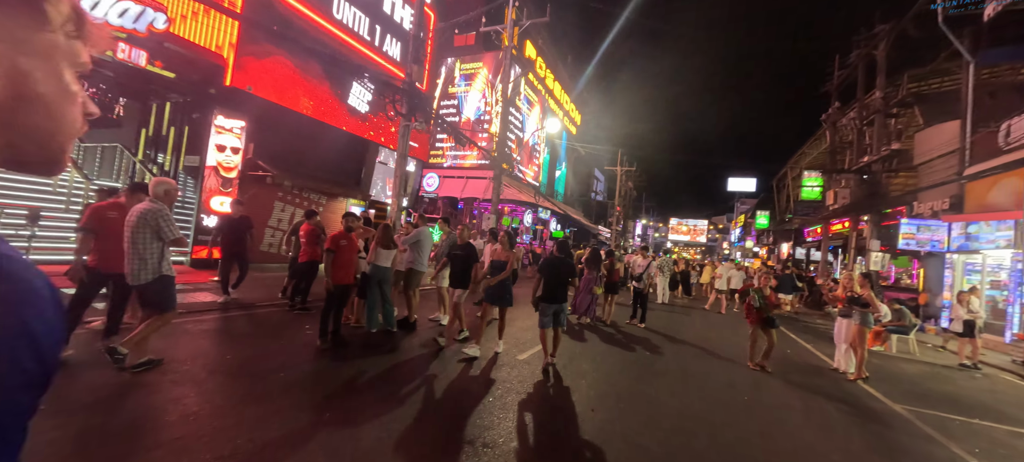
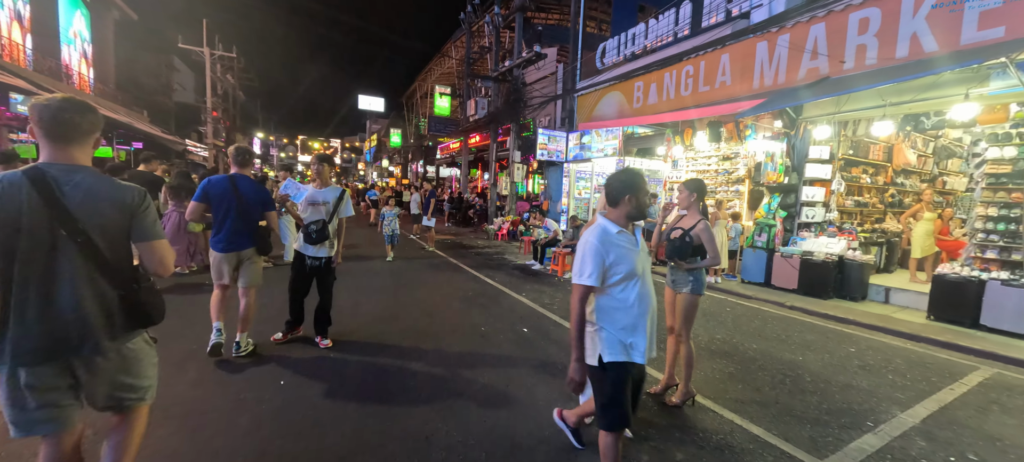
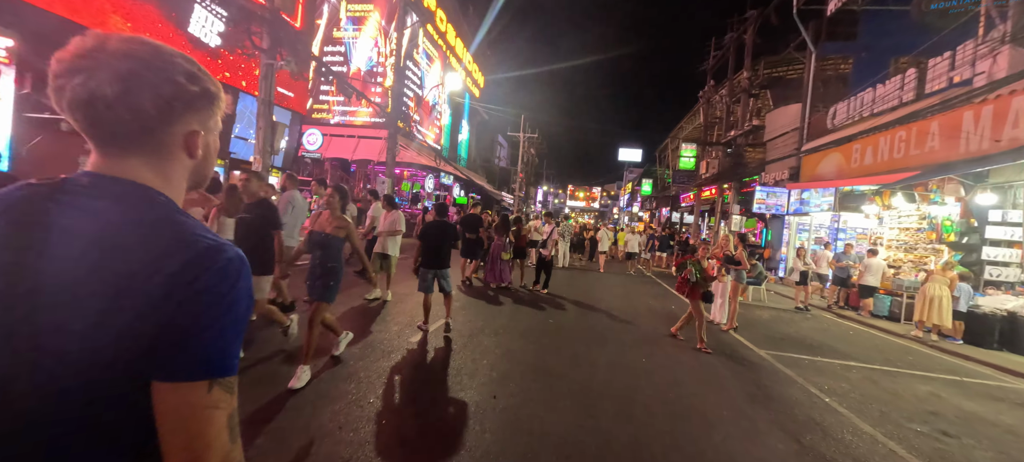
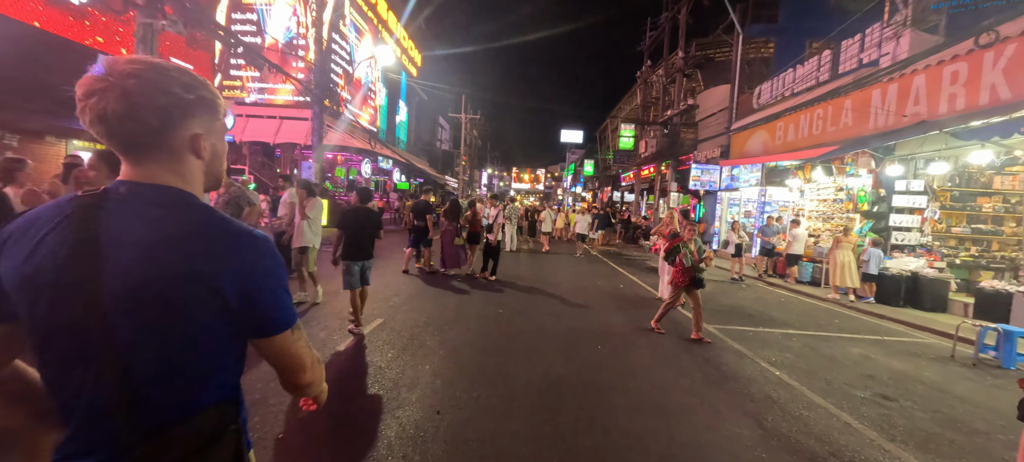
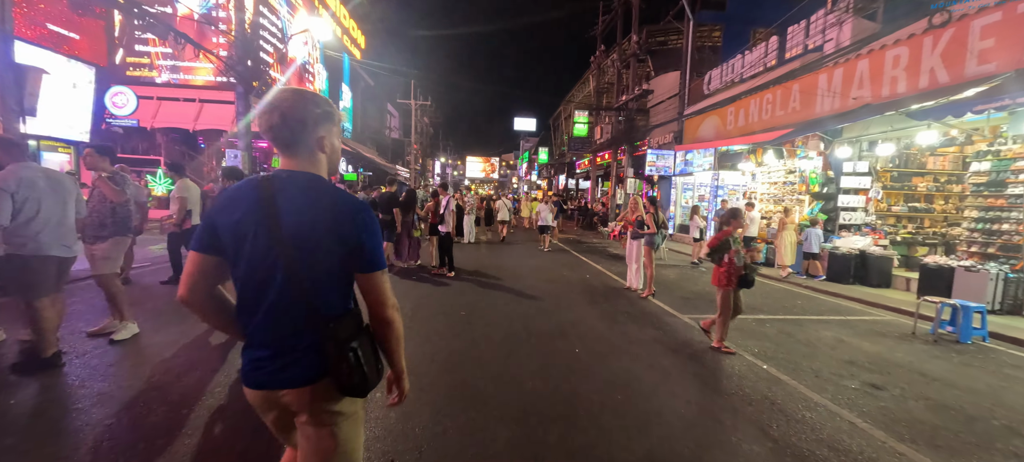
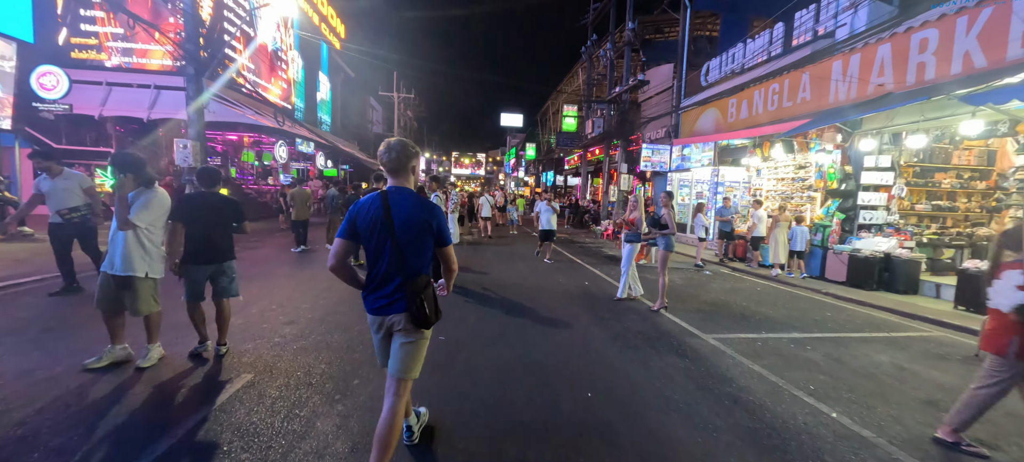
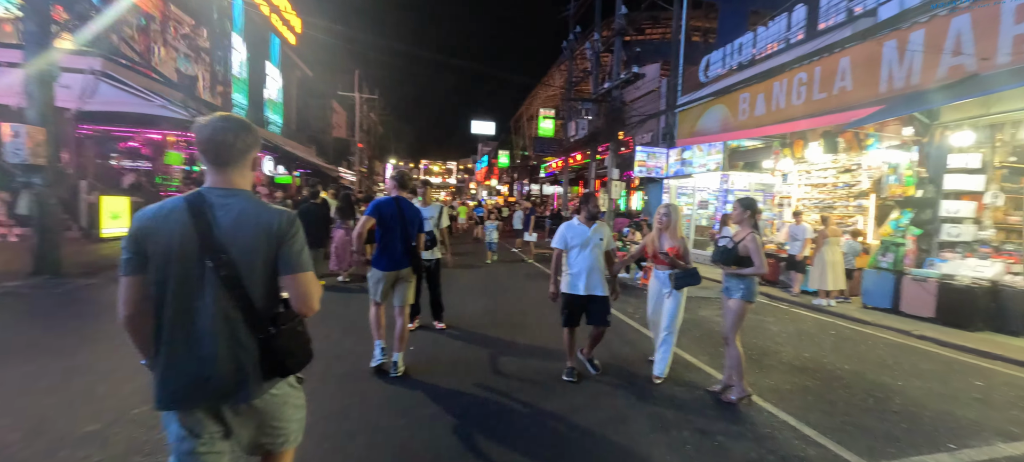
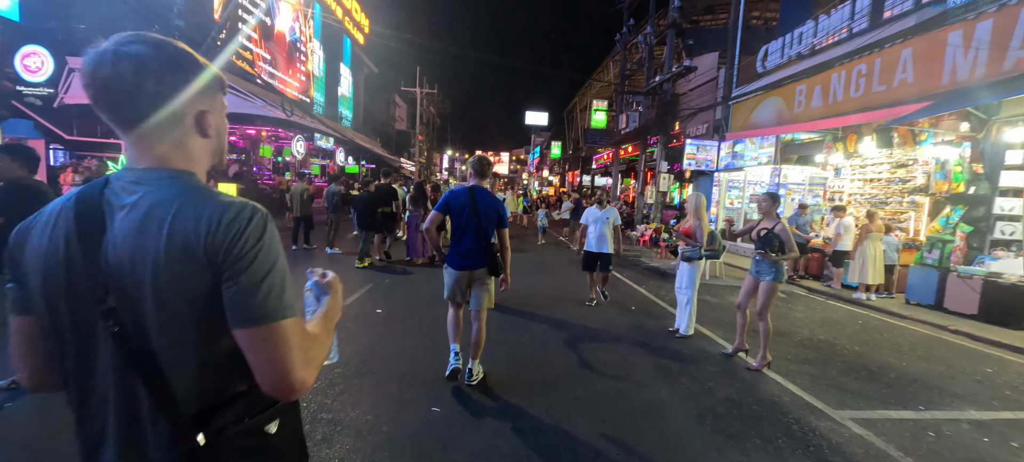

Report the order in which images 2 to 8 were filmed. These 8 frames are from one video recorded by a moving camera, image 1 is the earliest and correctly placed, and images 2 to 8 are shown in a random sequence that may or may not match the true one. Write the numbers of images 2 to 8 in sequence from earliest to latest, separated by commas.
3, 4, 5, 6, 8, 7, 2
